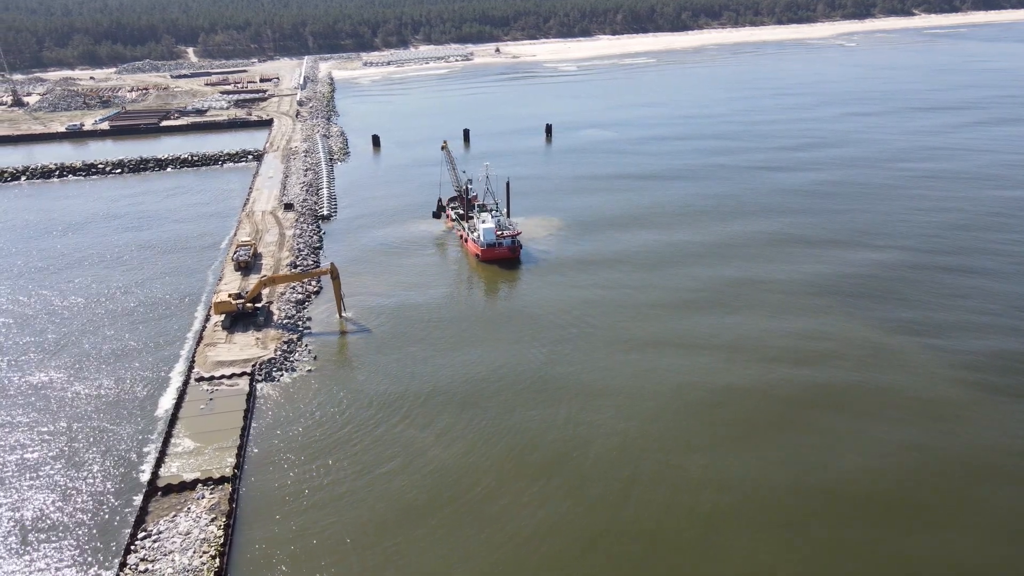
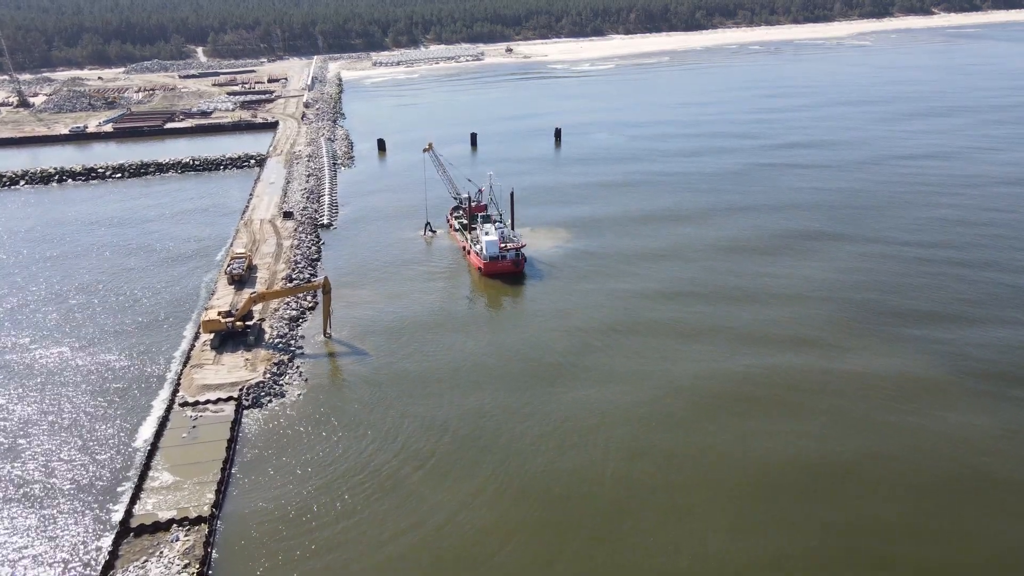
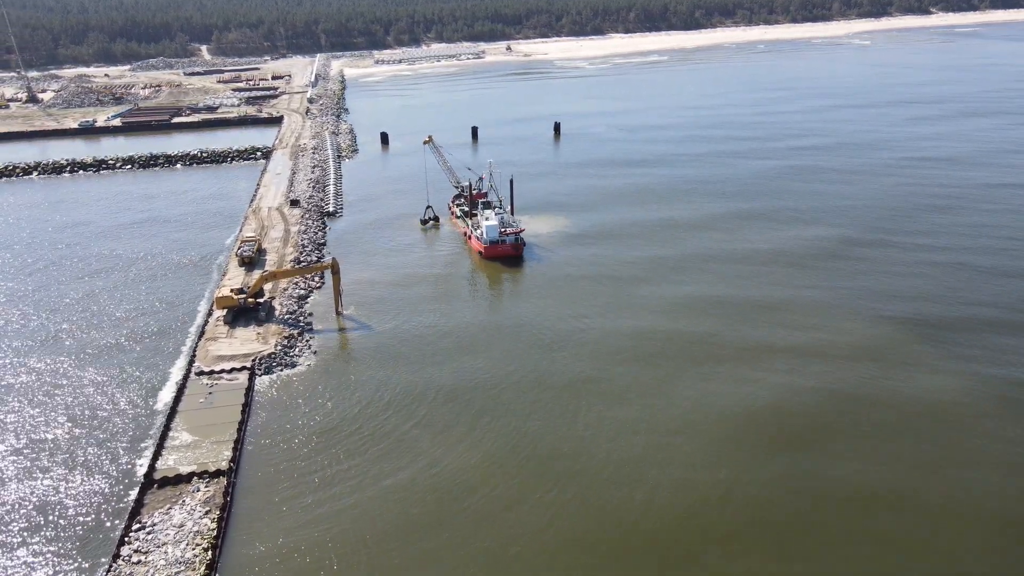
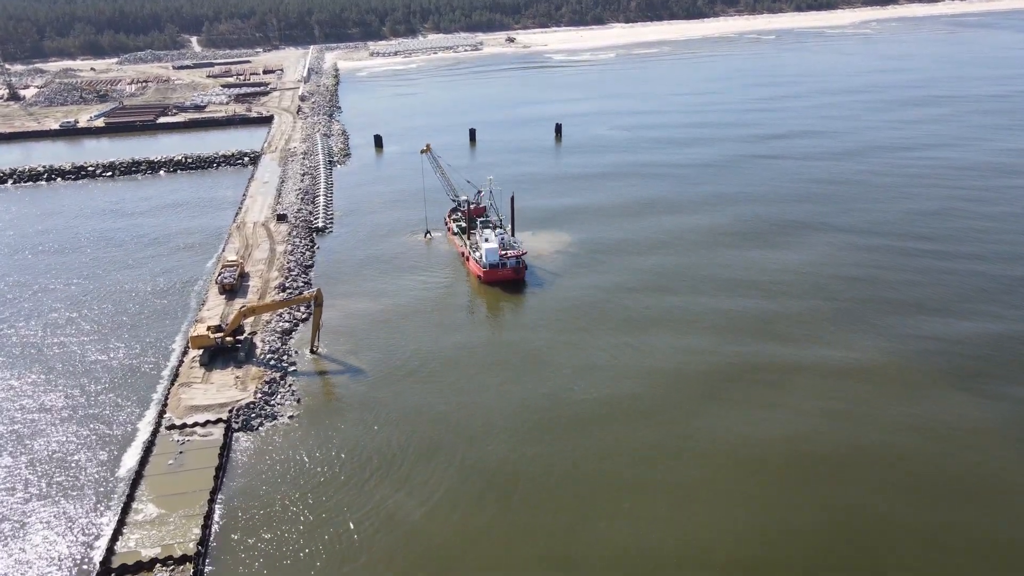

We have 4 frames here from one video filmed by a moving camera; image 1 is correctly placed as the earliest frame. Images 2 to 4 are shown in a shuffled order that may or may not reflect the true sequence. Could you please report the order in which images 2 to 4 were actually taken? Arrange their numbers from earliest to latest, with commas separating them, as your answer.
3, 2, 4
